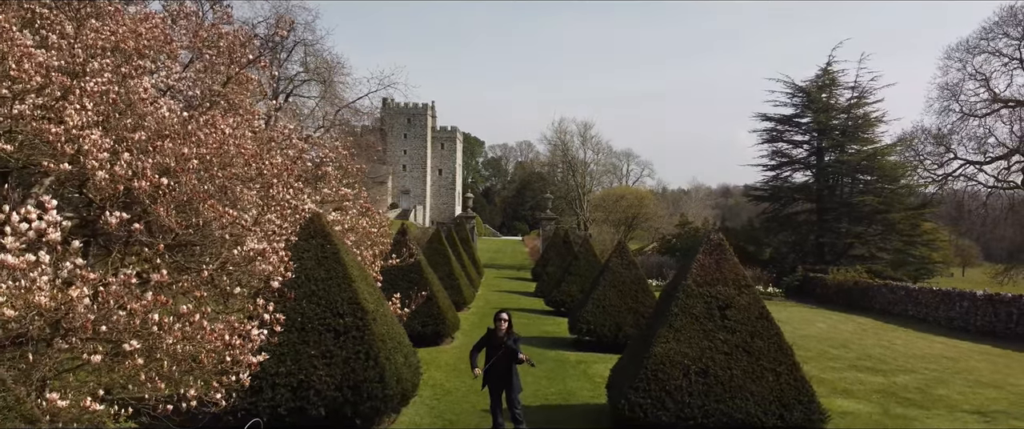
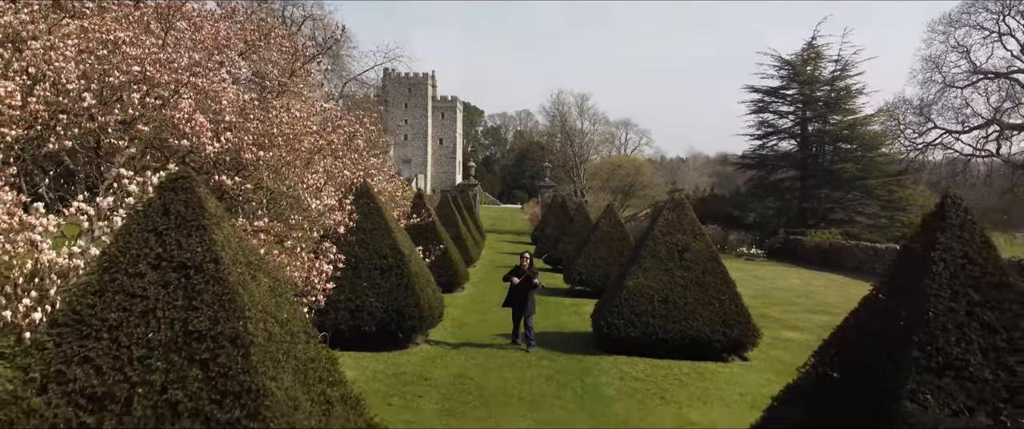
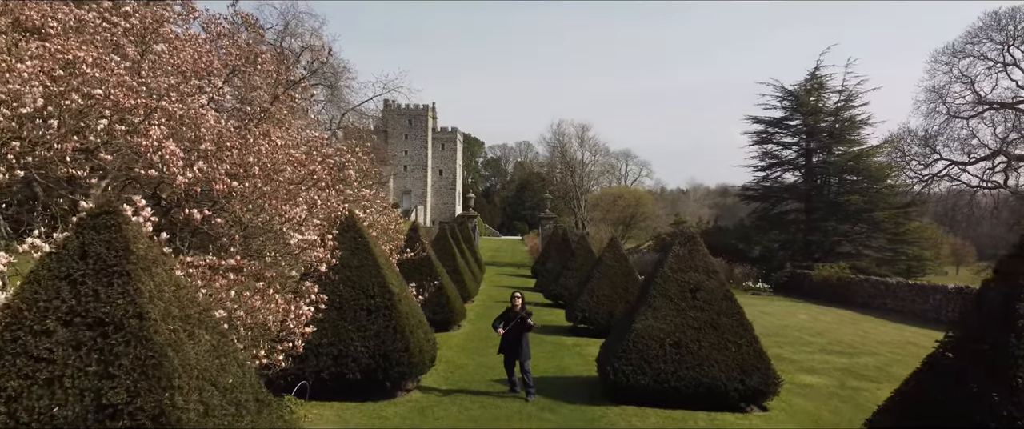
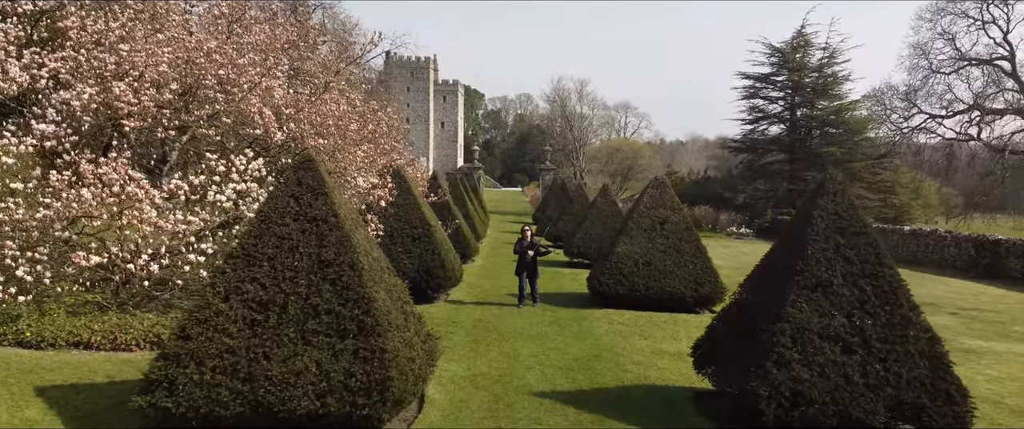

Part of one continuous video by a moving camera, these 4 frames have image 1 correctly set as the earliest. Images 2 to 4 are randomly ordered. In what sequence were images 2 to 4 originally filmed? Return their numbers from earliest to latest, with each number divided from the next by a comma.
3, 2, 4
